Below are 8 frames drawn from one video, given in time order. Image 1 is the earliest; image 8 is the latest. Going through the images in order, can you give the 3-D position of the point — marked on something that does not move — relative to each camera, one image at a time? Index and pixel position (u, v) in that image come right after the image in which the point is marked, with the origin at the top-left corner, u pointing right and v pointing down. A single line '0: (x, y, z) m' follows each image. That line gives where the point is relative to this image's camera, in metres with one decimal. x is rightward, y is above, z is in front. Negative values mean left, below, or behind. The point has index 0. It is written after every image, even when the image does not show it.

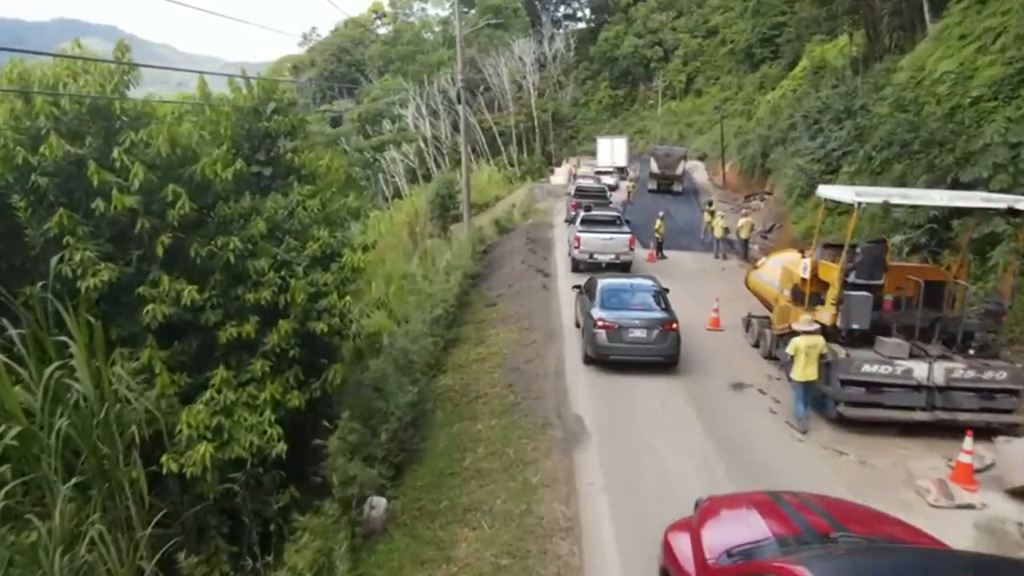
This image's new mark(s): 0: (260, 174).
0: (-3.2, +1.4, +10.5) m
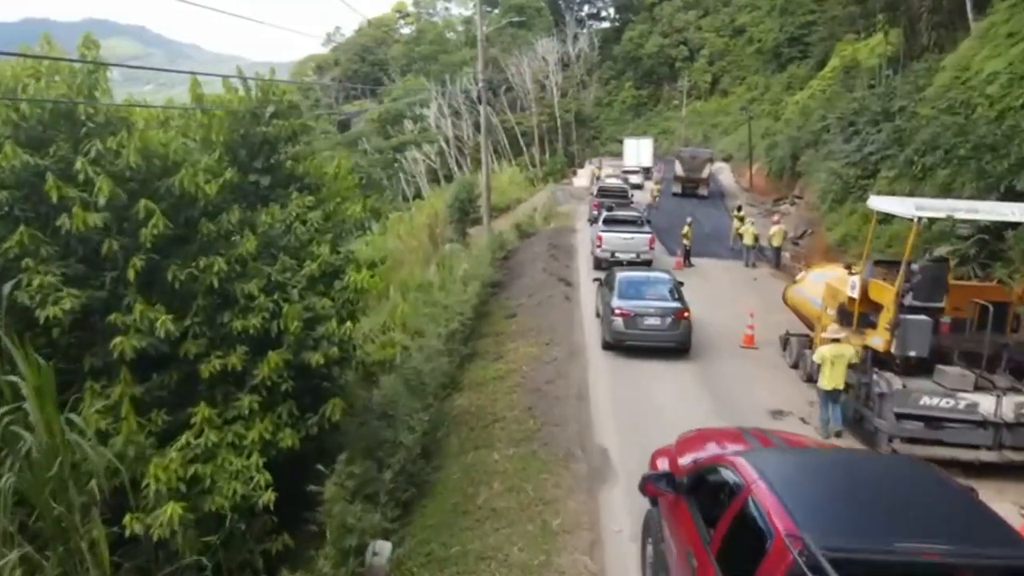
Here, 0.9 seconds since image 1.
0: (-2.9, +1.1, +9.6) m
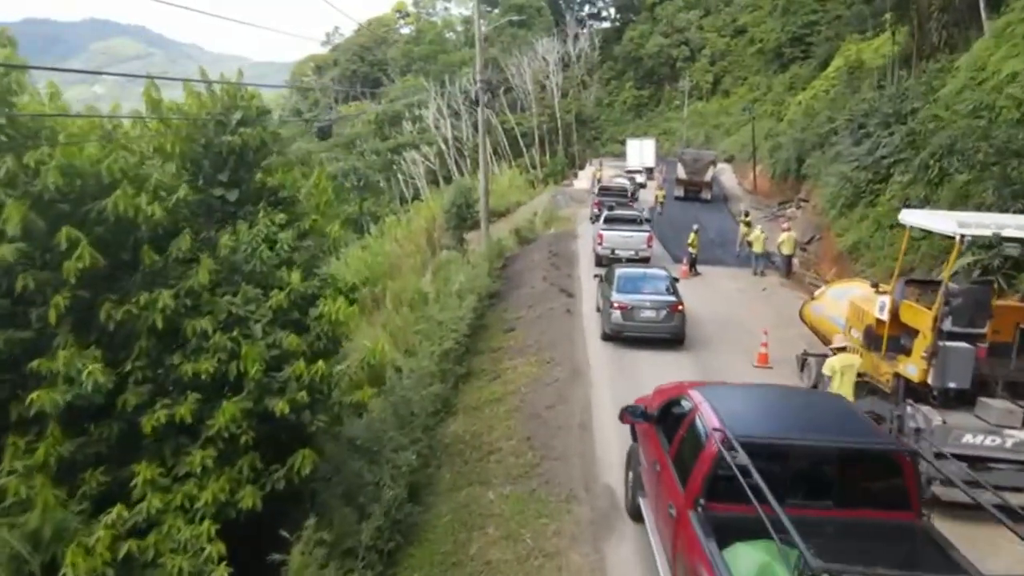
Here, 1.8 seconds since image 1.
0: (-3.0, +0.9, +8.6) m
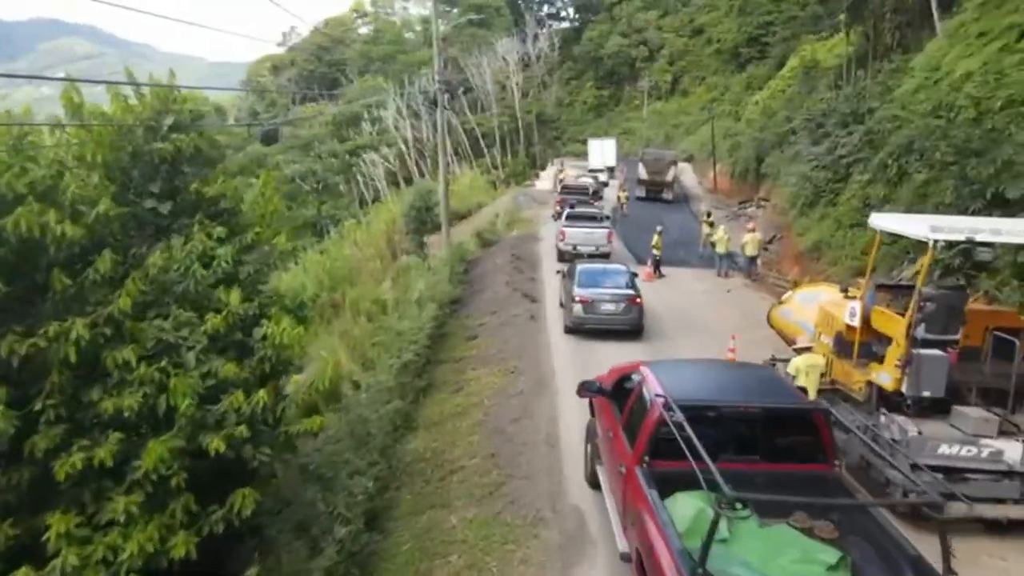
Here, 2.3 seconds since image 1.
0: (-3.3, +0.7, +8.0) m
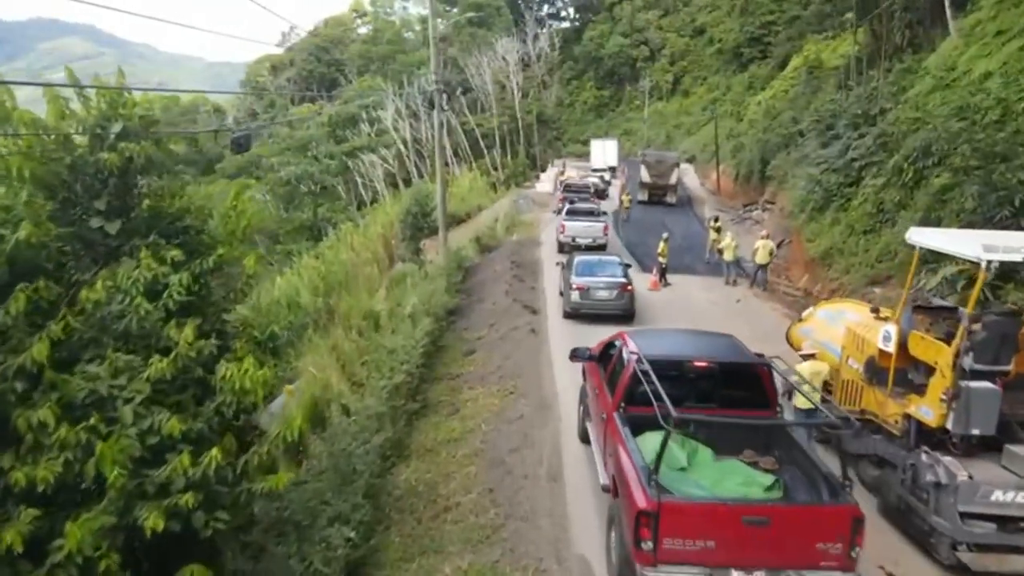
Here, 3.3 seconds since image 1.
0: (-3.3, +0.5, +7.0) m
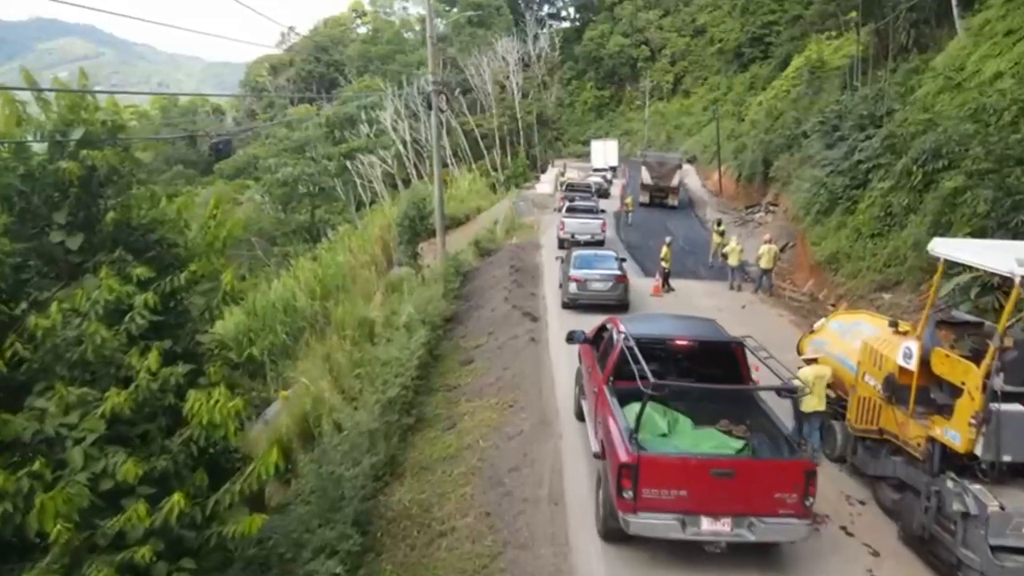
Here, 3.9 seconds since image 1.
0: (-3.4, +0.3, +6.5) m
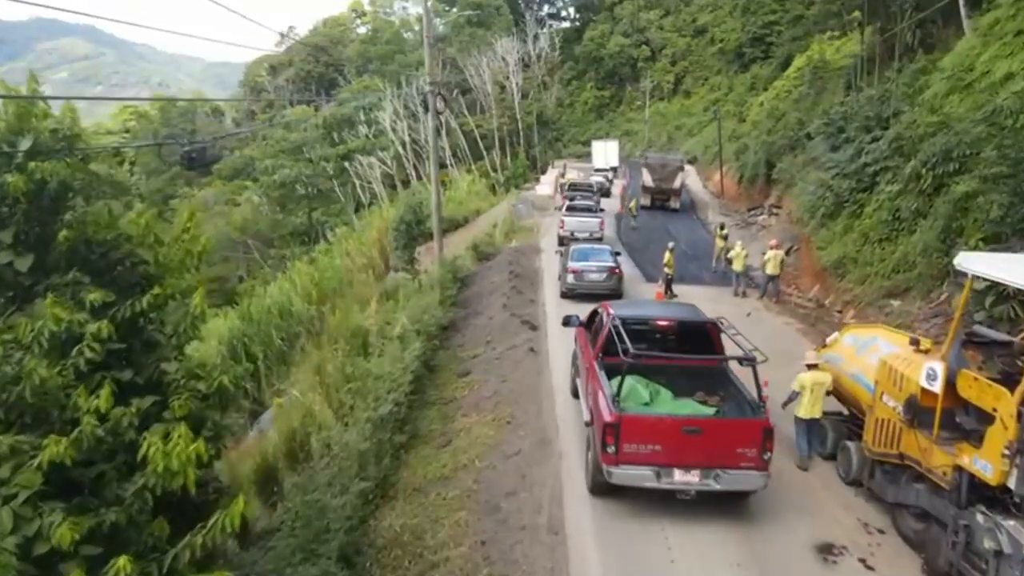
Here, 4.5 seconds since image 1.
0: (-3.4, +0.2, +5.9) m
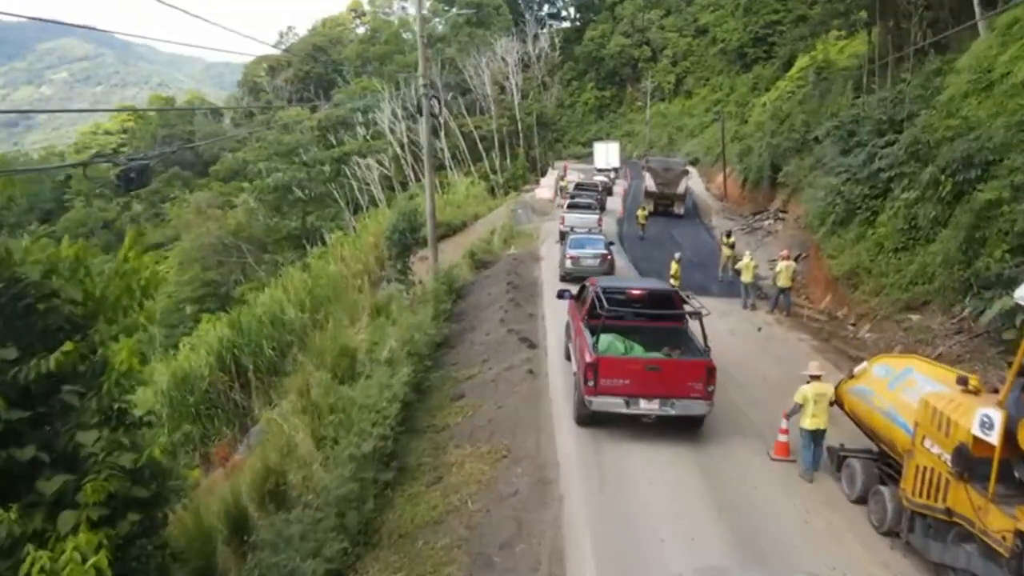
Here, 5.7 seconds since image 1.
0: (-3.4, -0.1, +4.8) m
